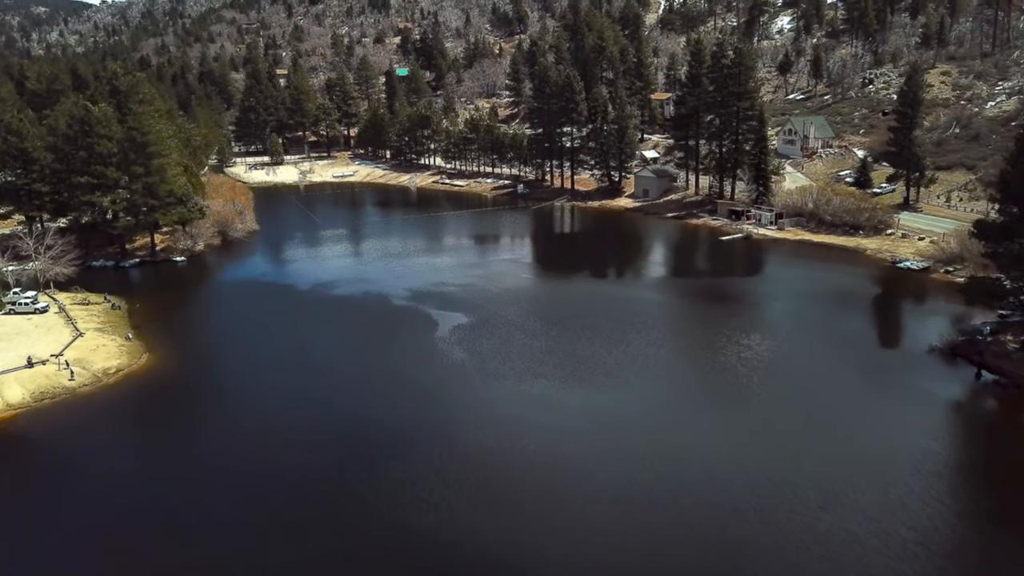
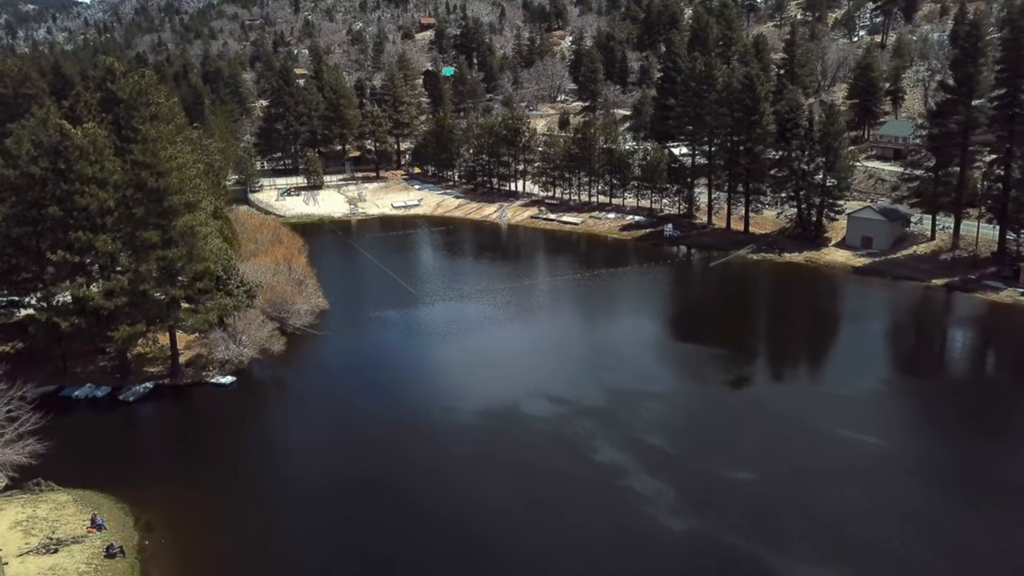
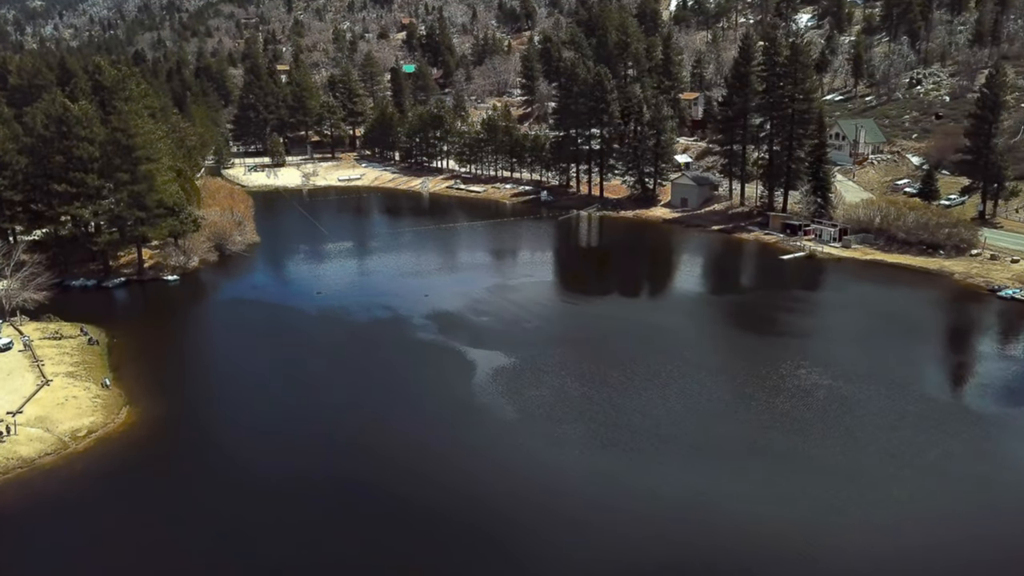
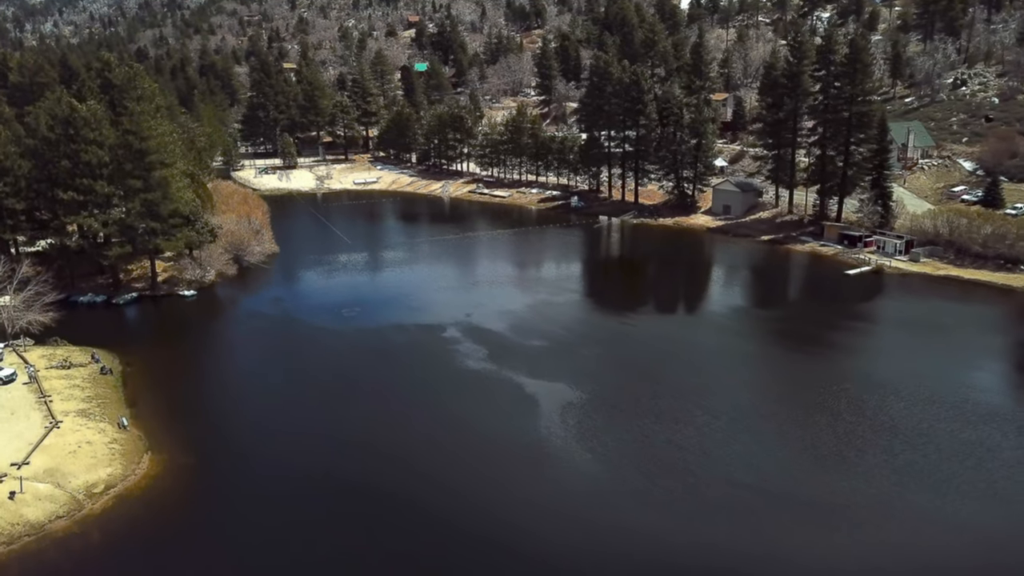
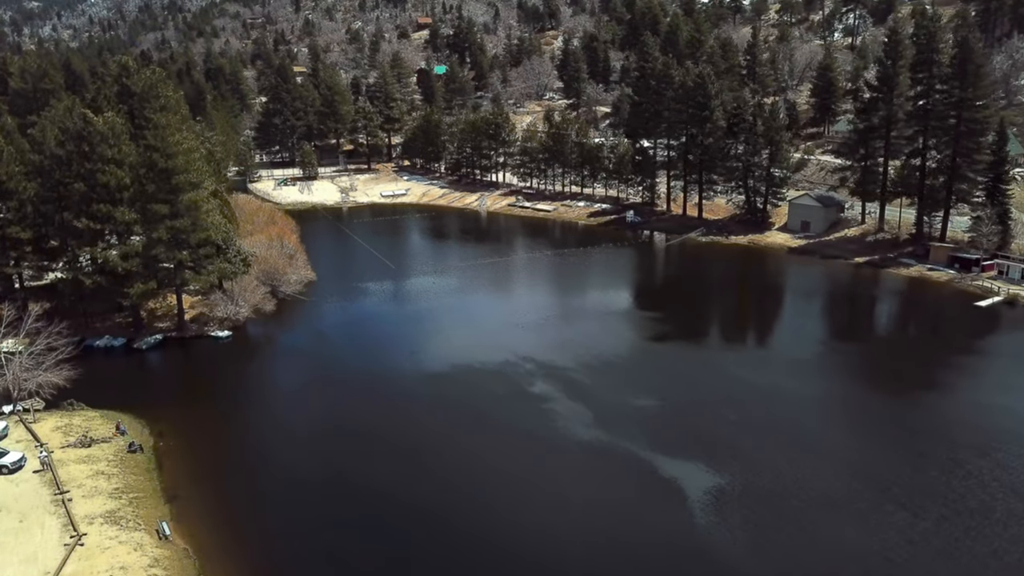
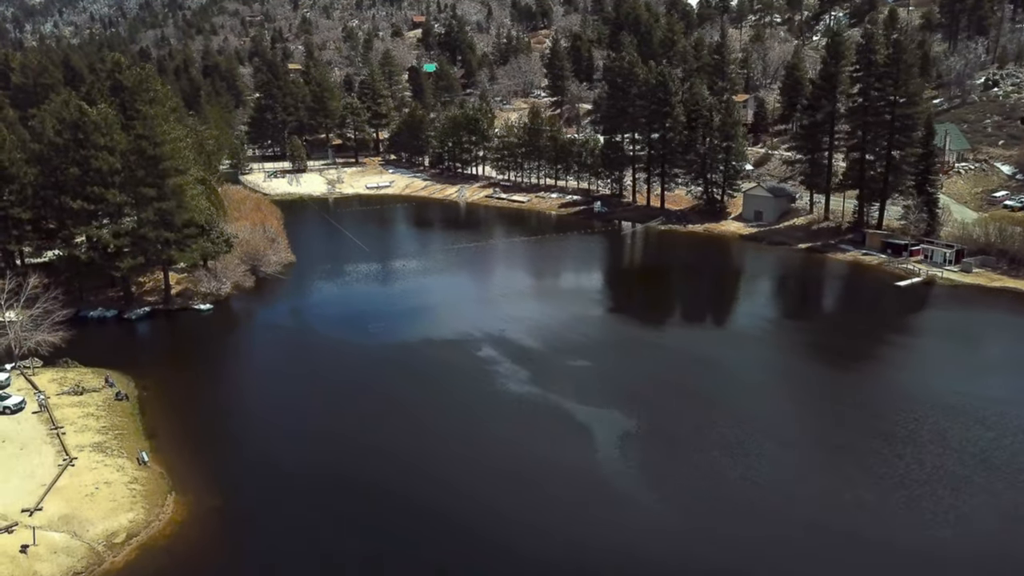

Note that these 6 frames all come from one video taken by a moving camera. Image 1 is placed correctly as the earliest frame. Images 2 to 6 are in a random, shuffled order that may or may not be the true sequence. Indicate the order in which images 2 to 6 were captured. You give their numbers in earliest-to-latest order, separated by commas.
3, 4, 6, 5, 2
